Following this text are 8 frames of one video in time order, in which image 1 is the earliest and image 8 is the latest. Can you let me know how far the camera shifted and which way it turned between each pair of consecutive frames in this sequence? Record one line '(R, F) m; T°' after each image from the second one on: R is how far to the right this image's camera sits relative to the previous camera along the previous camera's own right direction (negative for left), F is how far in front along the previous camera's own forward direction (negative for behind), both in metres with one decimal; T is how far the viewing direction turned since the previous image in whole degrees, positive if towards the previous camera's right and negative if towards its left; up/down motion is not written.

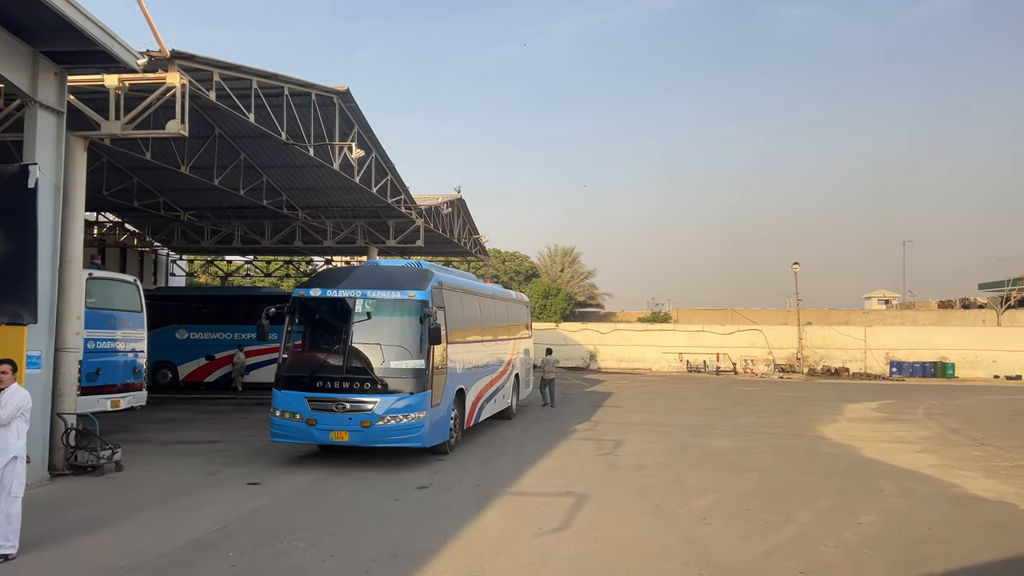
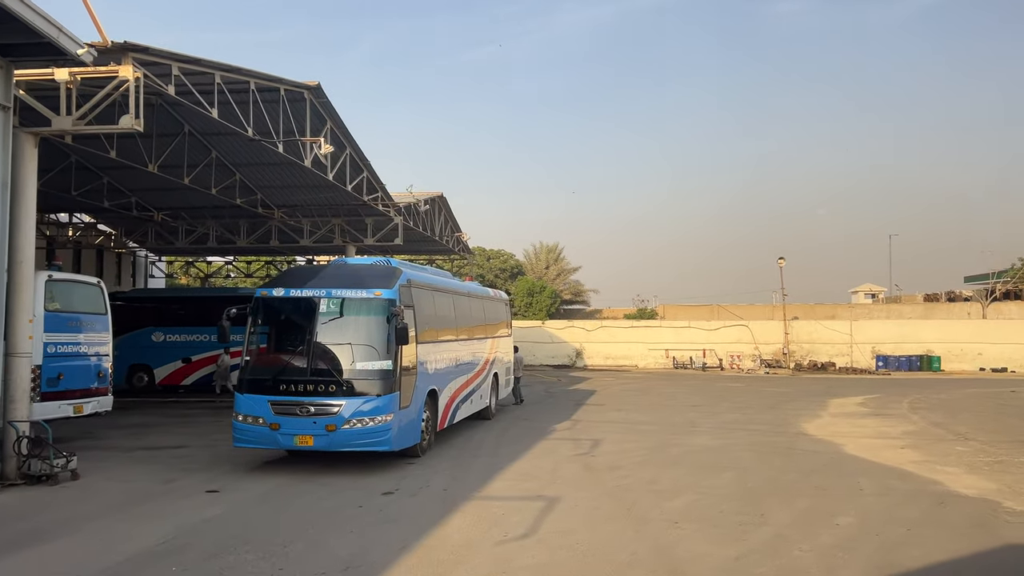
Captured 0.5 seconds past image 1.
(+0.3, +0.3) m; +1°
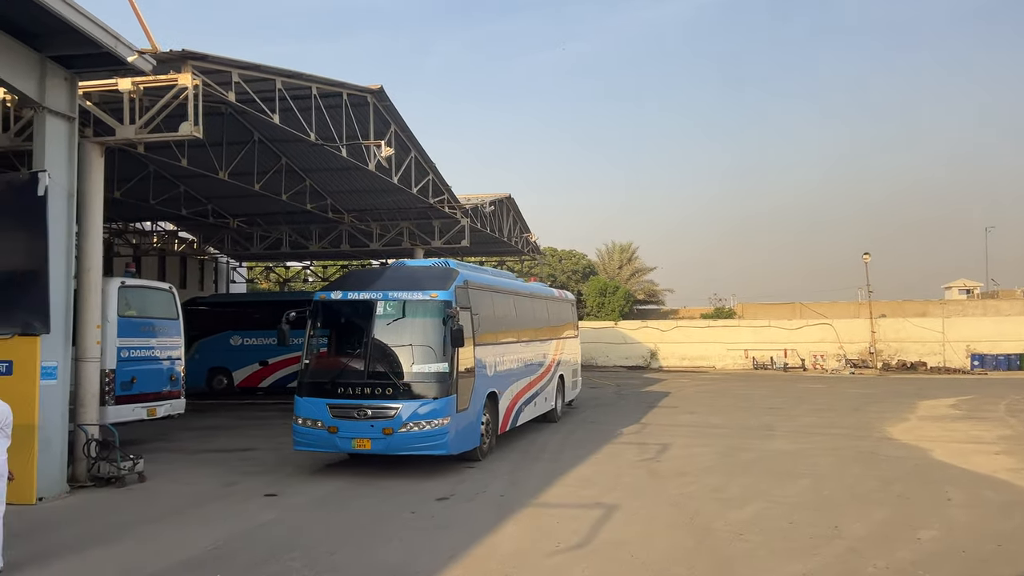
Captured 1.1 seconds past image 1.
(+0.2, +0.3) m; -6°
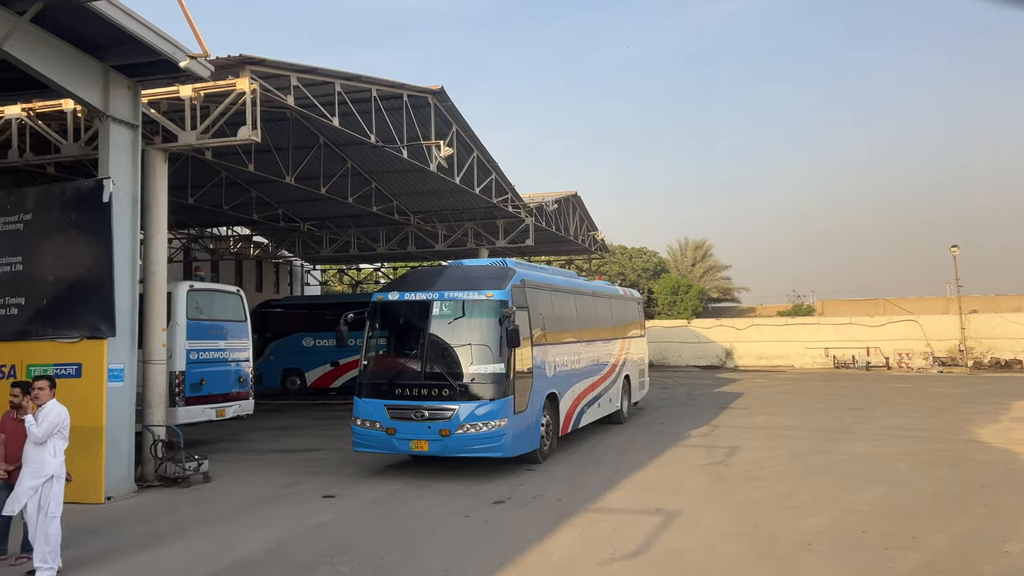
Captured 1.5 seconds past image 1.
(+0.2, +0.3) m; -6°
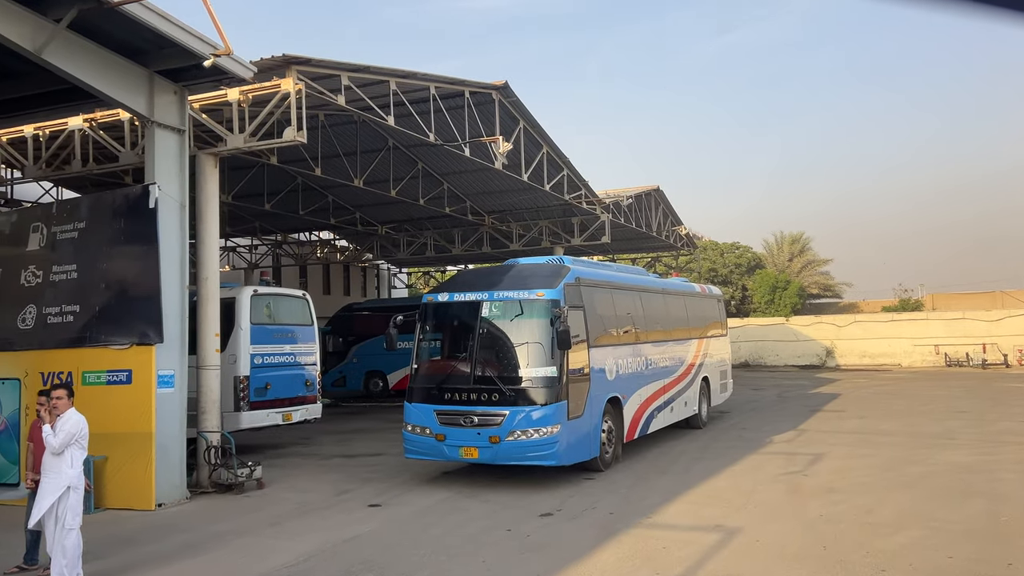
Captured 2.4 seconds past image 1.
(+0.5, +0.6) m; -7°
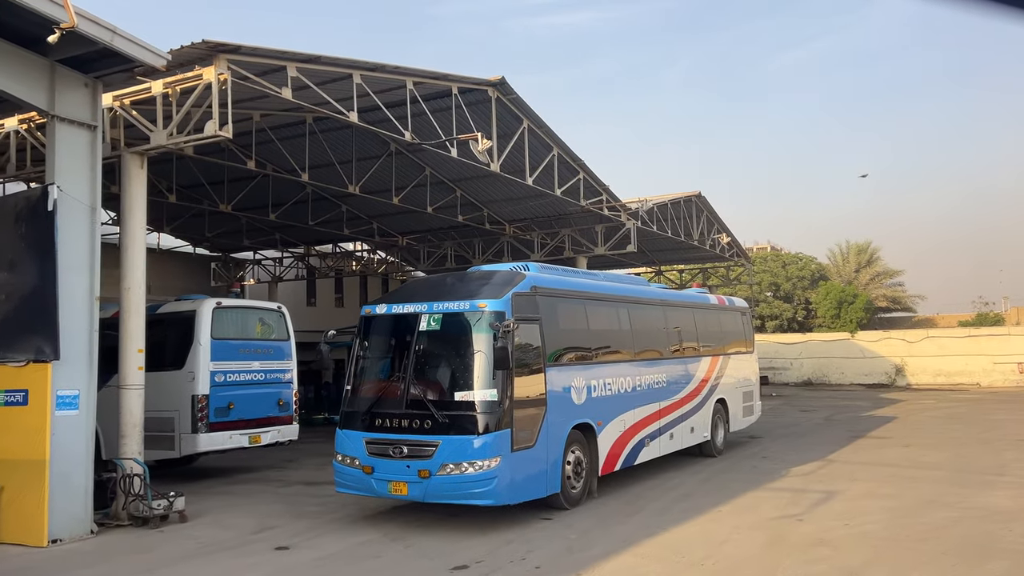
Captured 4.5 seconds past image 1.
(+1.4, +1.3) m; -5°
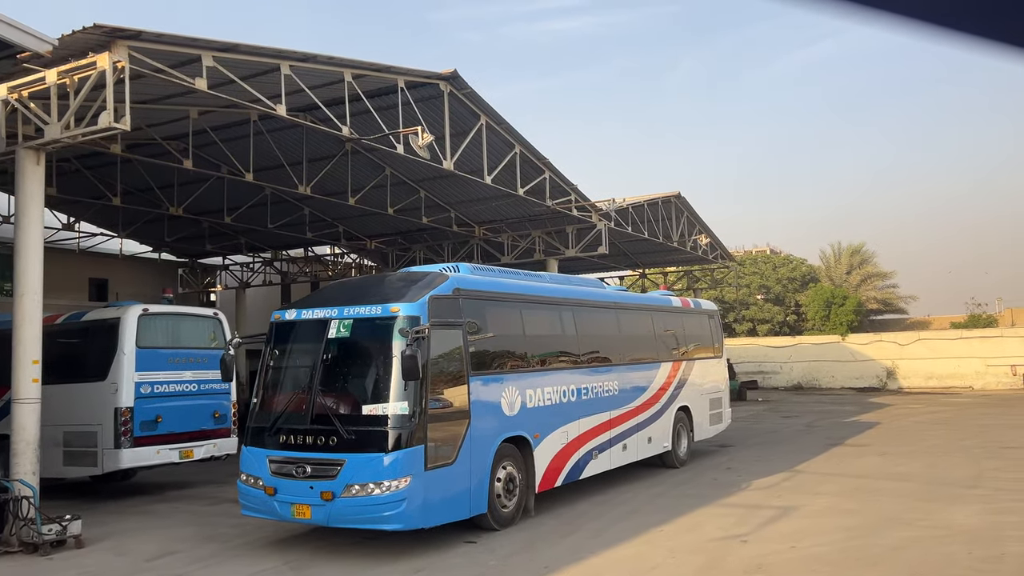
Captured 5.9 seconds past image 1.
(+0.8, +0.7) m; 0°
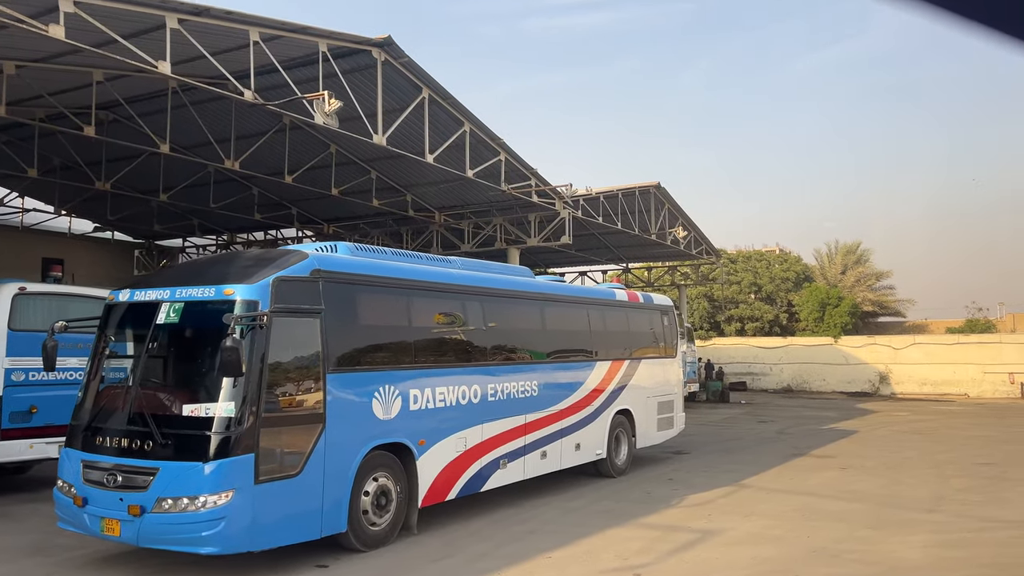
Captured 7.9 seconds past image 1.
(+1.3, +1.1) m; 0°
